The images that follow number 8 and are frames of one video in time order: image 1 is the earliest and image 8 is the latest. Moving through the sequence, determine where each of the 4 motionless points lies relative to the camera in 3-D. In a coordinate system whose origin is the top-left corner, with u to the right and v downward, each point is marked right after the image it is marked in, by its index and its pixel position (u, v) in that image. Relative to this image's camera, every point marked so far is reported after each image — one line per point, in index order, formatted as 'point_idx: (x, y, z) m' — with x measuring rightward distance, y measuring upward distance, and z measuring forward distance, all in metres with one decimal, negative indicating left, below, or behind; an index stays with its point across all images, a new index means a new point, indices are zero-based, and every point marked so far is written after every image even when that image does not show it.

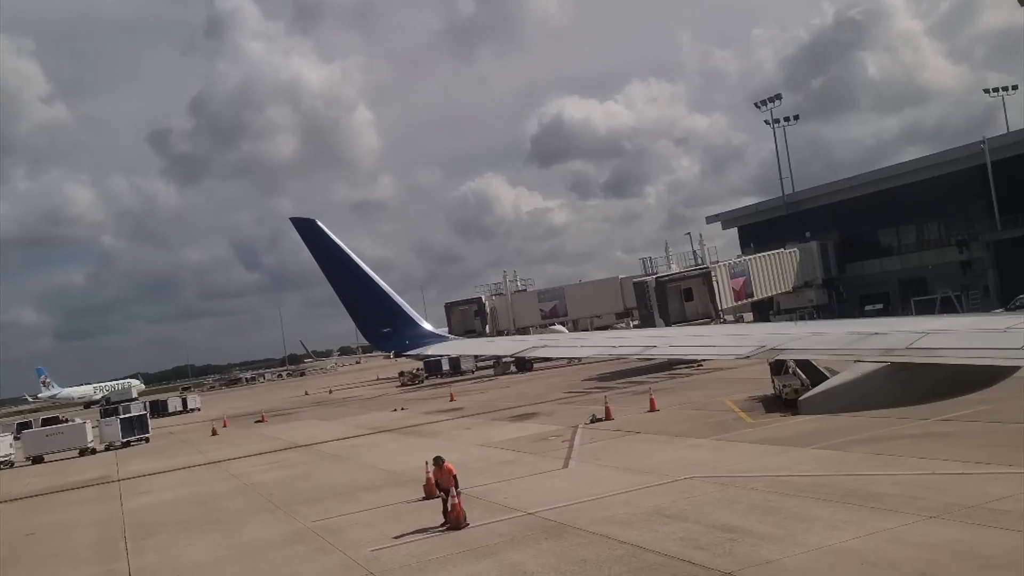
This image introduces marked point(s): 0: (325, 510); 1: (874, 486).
0: (-3.6, -4.2, +18.0) m
1: (+5.2, -2.8, +13.4) m
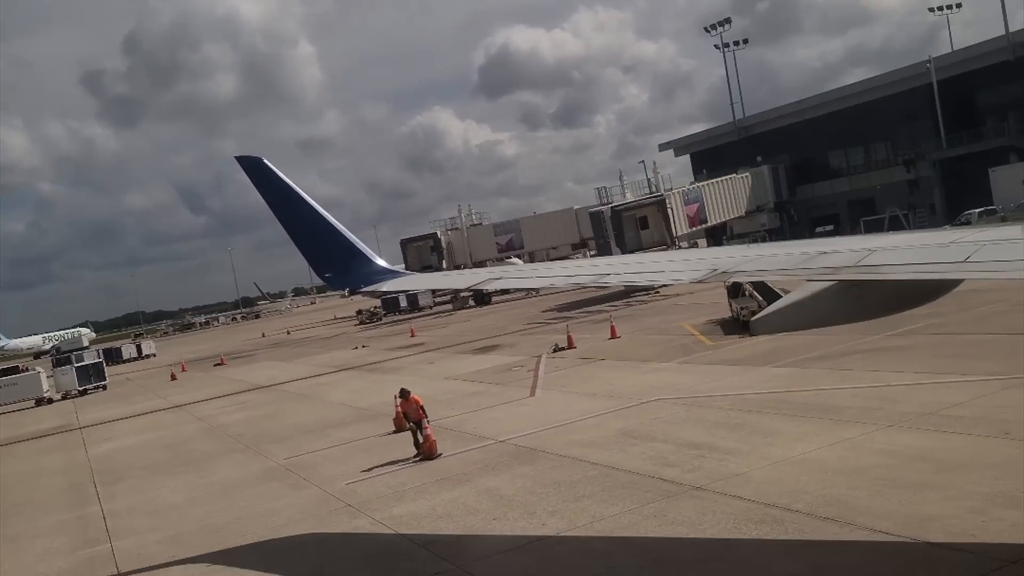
0: (-4.2, -3.1, +18.1) m
1: (+4.8, -1.6, +13.9) m
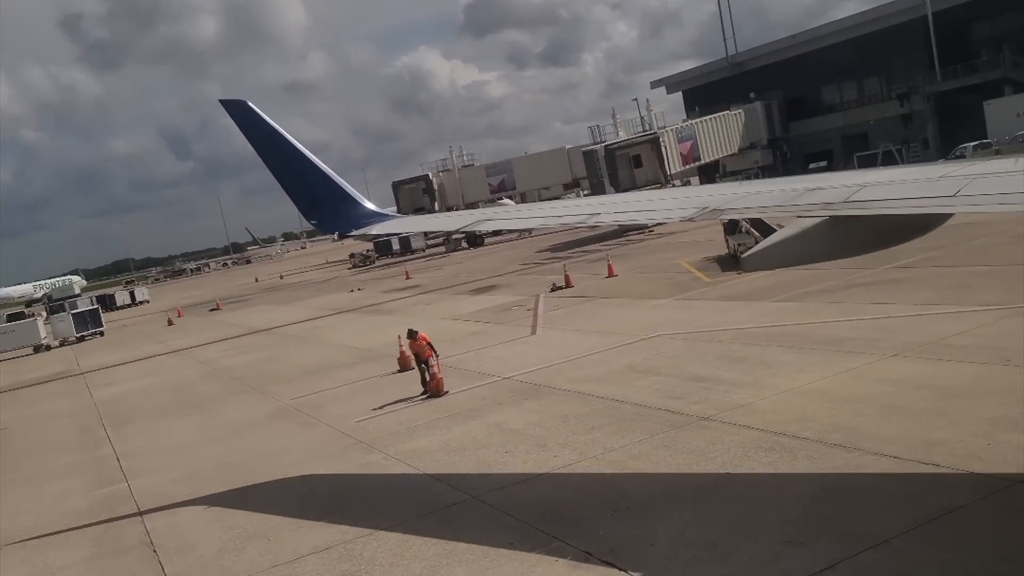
0: (-4.1, -1.9, +18.3) m
1: (+4.9, -0.6, +14.1) m
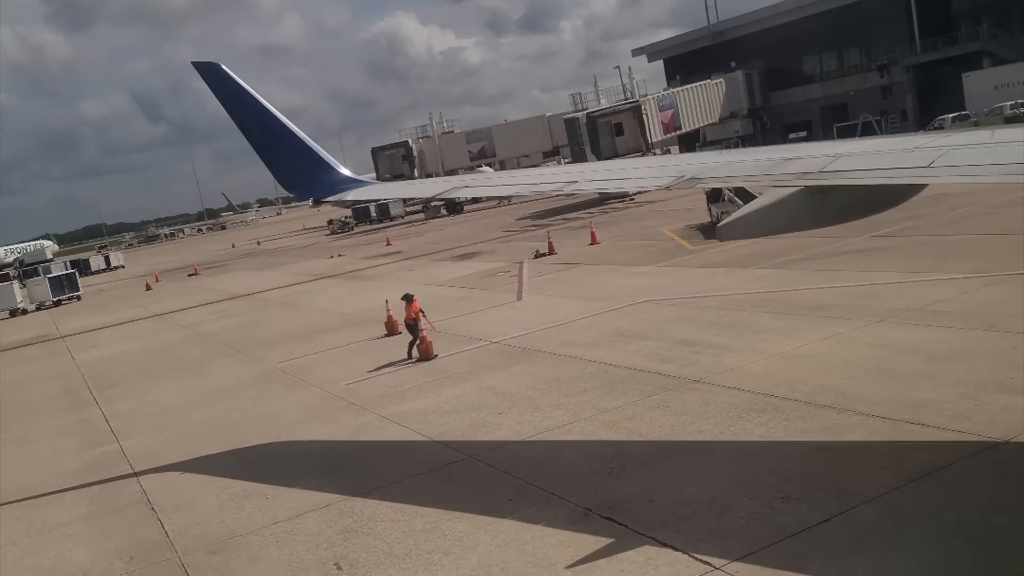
0: (-4.4, -1.2, +18.3) m
1: (+4.7, -0.1, +14.3) m
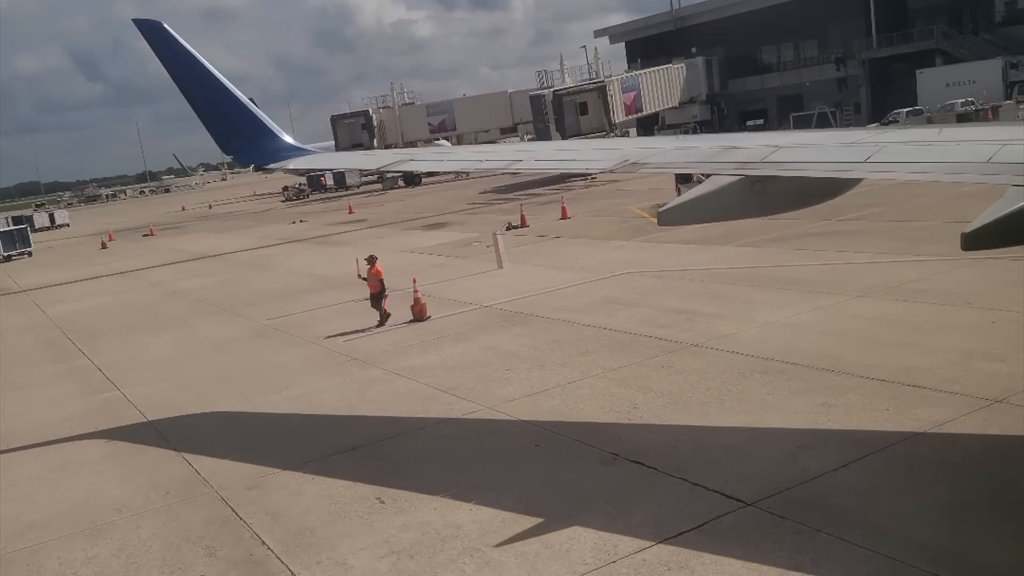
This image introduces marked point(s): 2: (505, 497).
0: (-4.7, -0.4, +18.5) m
1: (+4.6, +0.2, +15.0) m
2: (0.0, -1.7, +7.5) m
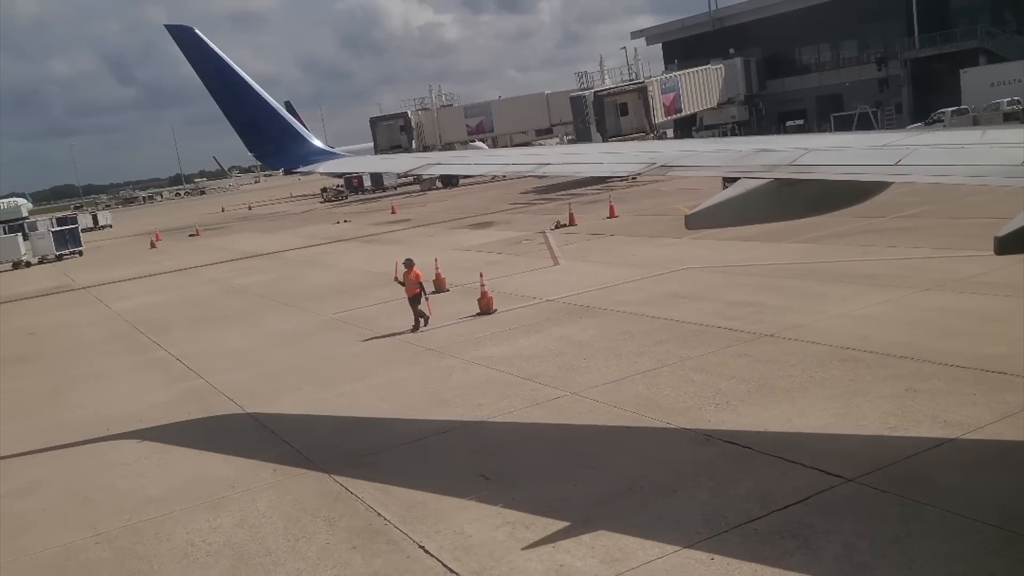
0: (-3.6, -0.3, +18.9) m
1: (+5.7, +0.3, +15.2) m
2: (+0.8, -1.6, +7.8) m
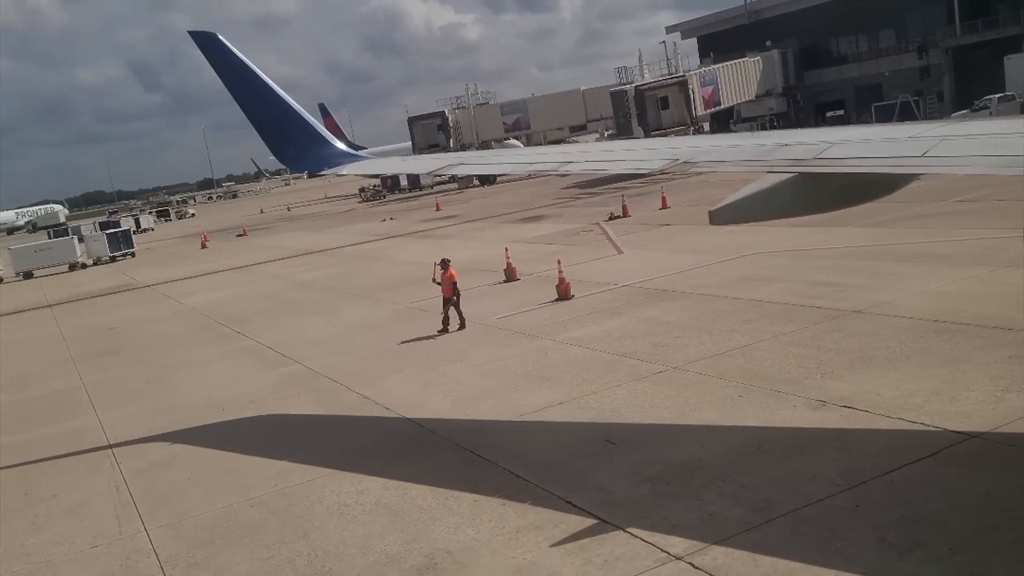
0: (-2.2, -0.1, +19.4) m
1: (+7.0, +0.6, +15.5) m
2: (+1.9, -1.3, +8.2) m
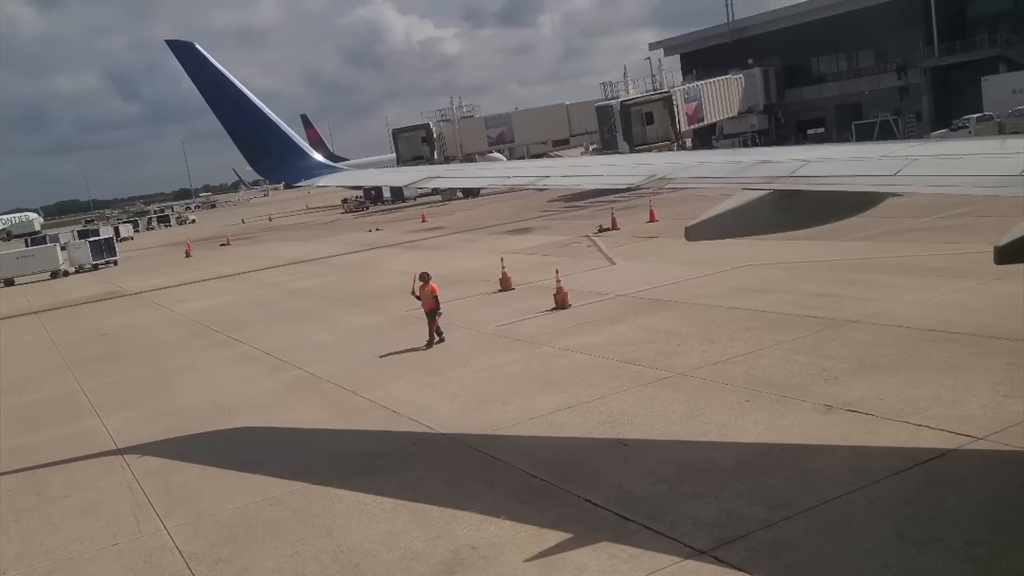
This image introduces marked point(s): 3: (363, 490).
0: (-2.3, -0.3, +19.5) m
1: (+7.0, +0.4, +15.8) m
2: (+2.1, -1.4, +8.4) m
3: (-1.3, -1.8, +8.3) m
